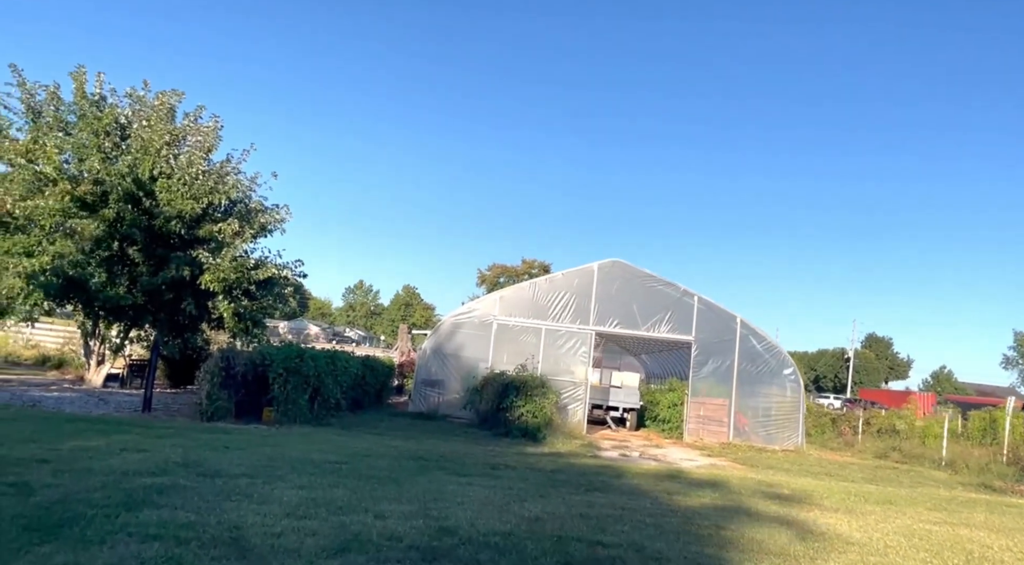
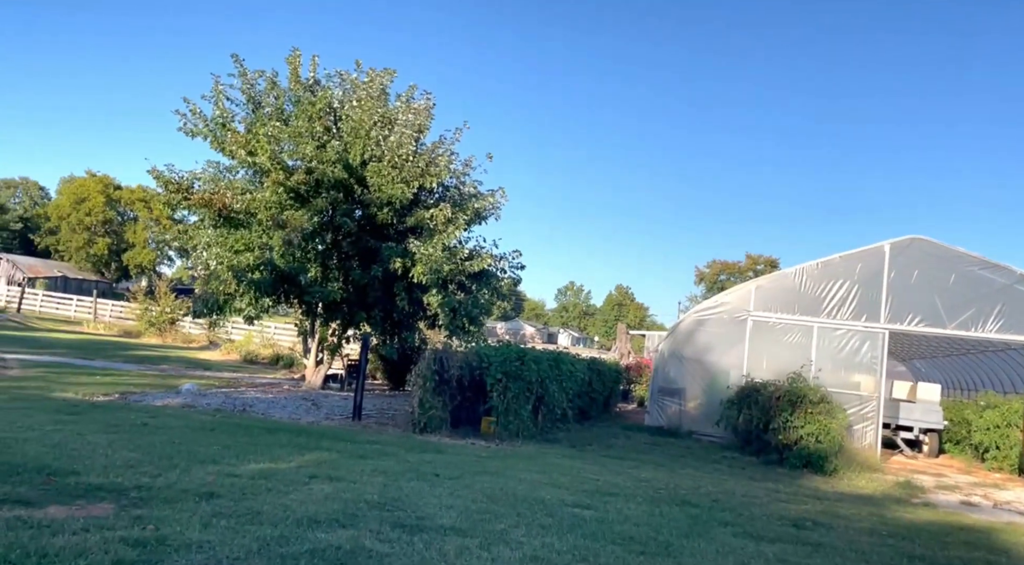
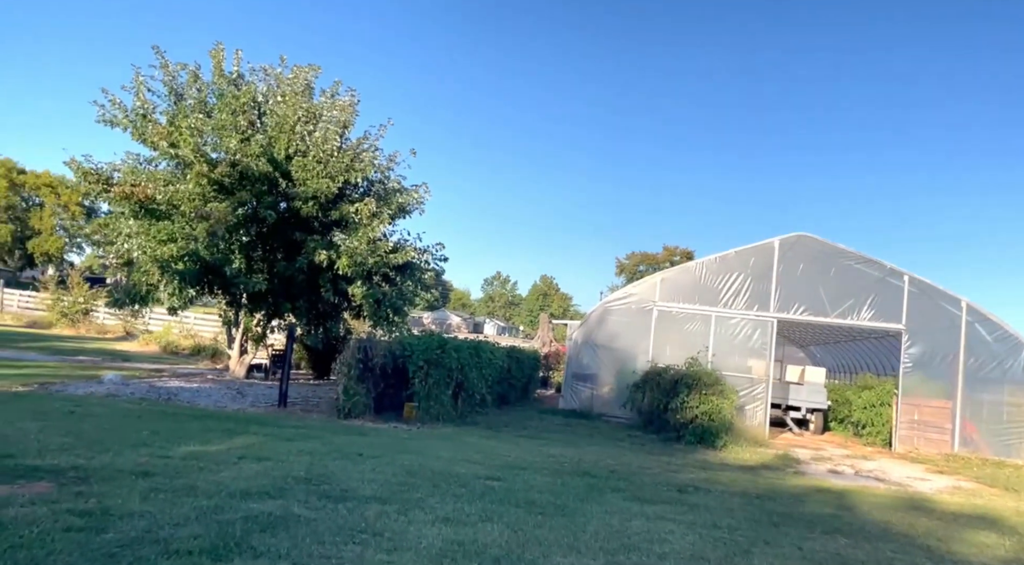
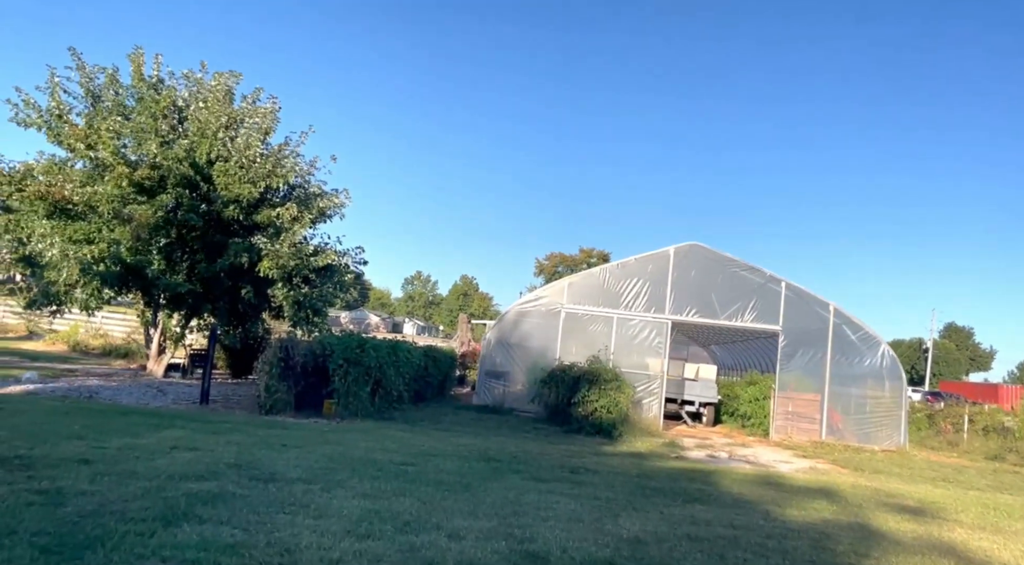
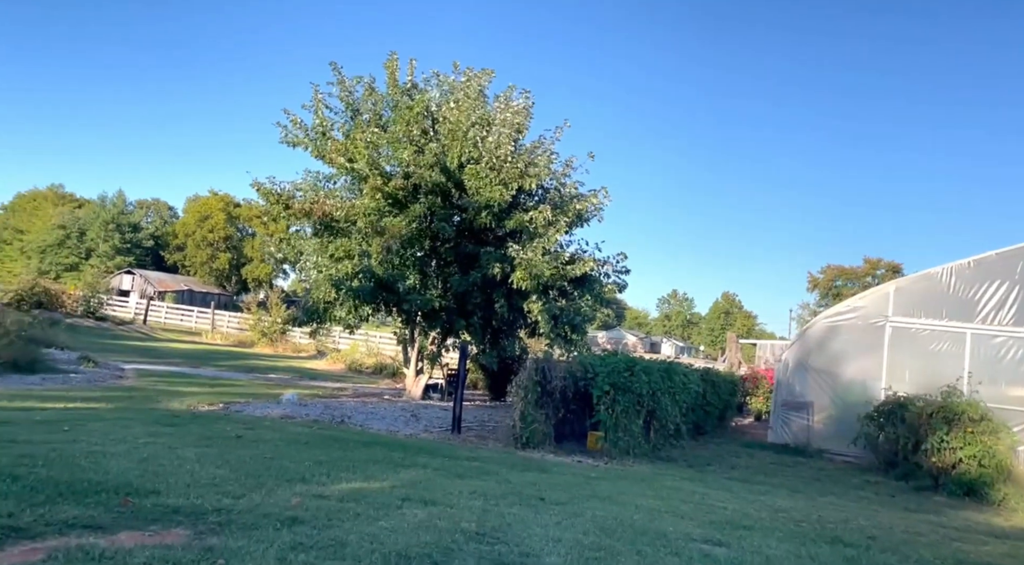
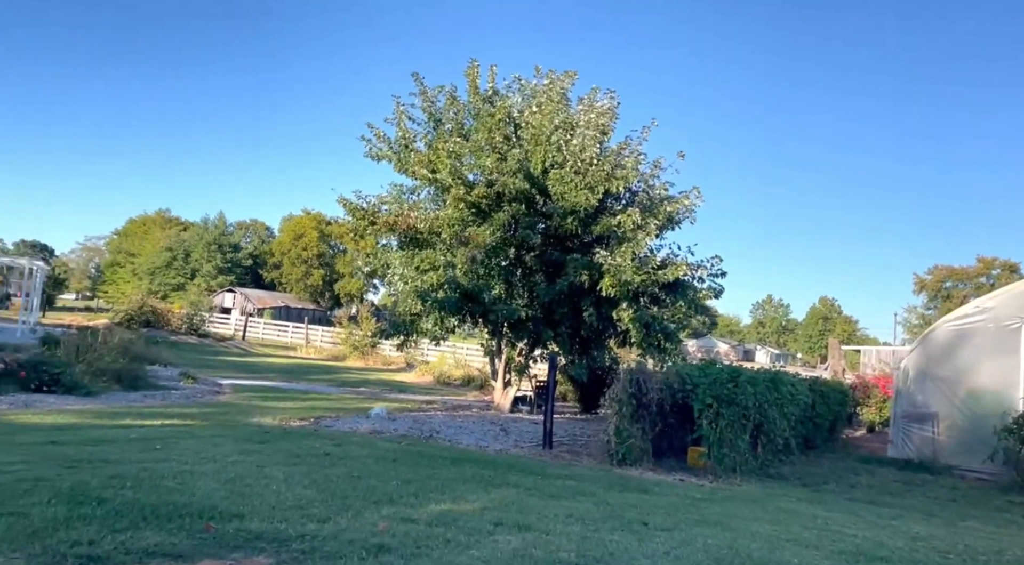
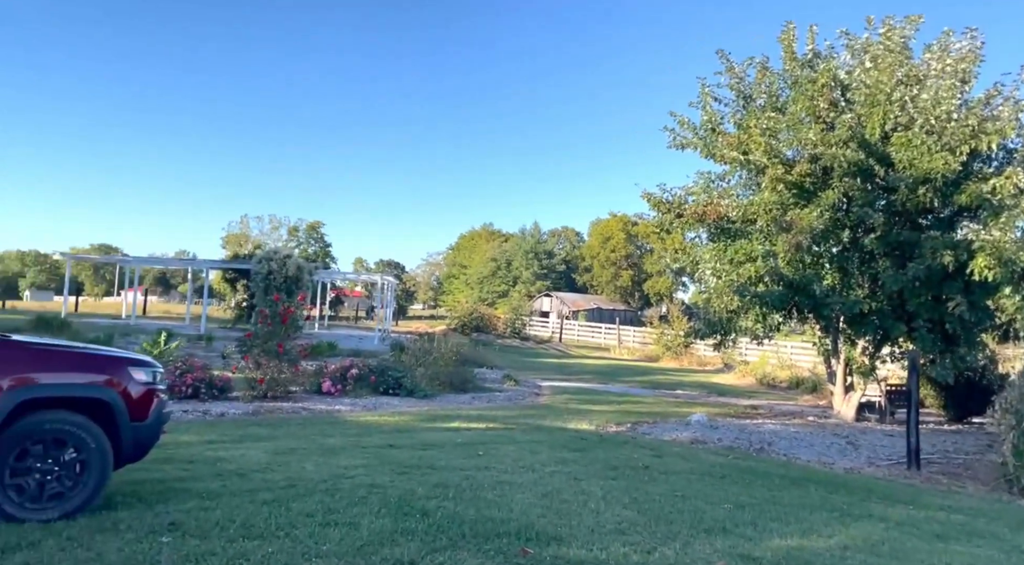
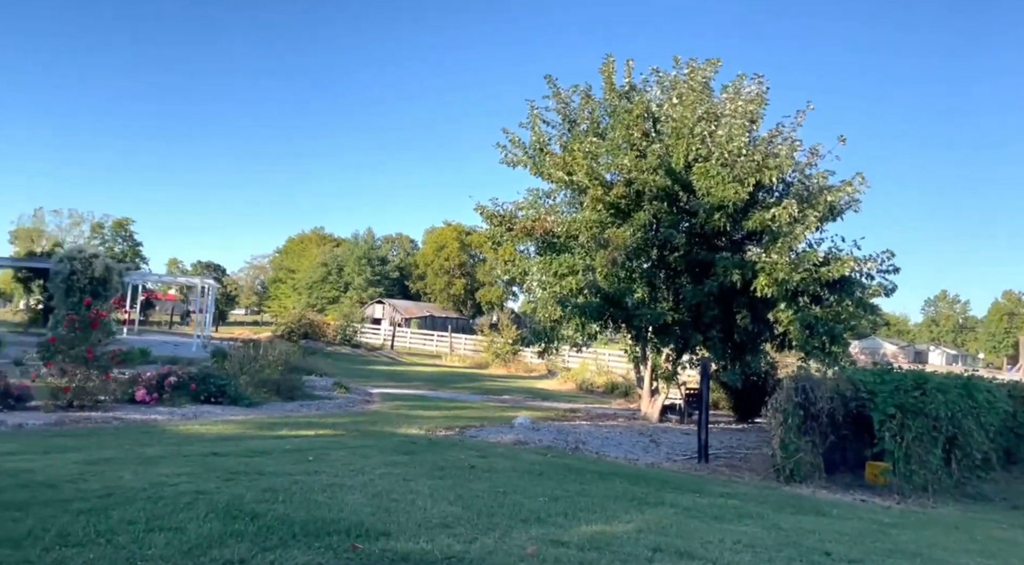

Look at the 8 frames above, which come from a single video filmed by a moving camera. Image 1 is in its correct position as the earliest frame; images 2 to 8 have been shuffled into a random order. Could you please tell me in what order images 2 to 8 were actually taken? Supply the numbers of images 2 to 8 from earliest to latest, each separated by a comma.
4, 3, 2, 5, 6, 8, 7
